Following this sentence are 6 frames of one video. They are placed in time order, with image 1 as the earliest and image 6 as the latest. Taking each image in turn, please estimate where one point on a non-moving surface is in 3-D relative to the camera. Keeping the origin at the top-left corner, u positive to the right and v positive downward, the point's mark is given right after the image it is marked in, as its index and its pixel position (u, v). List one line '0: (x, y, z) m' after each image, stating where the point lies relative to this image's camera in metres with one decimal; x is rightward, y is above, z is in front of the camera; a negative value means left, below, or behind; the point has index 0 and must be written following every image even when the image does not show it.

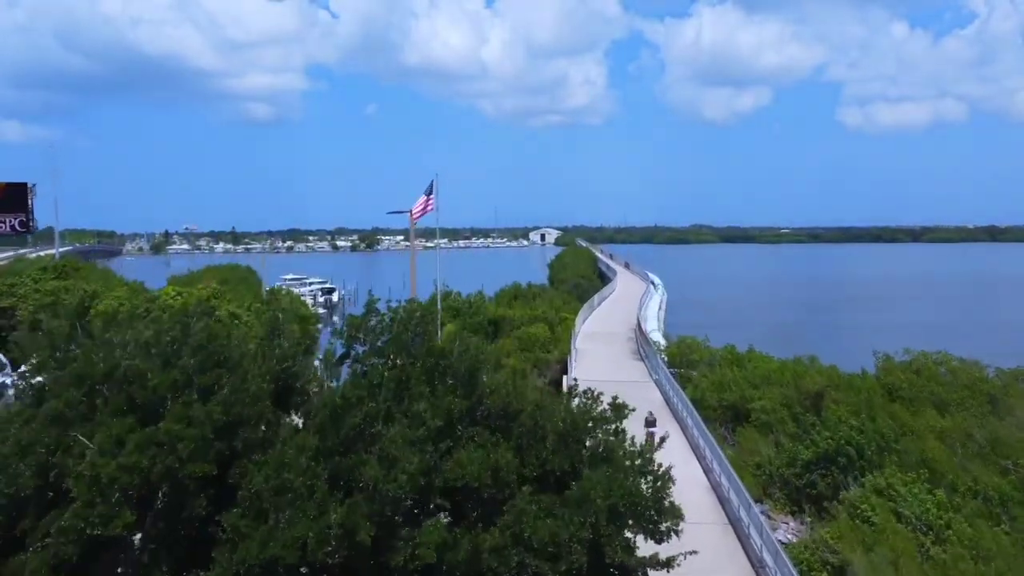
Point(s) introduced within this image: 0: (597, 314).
0: (+2.0, -0.7, +18.3) m
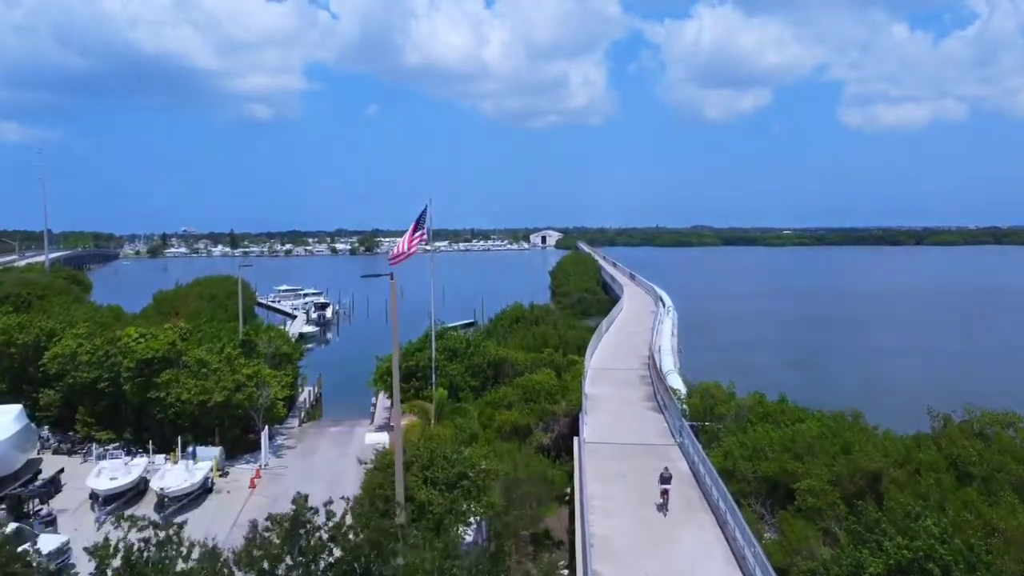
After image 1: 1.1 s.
0: (+2.0, -1.3, +16.9) m
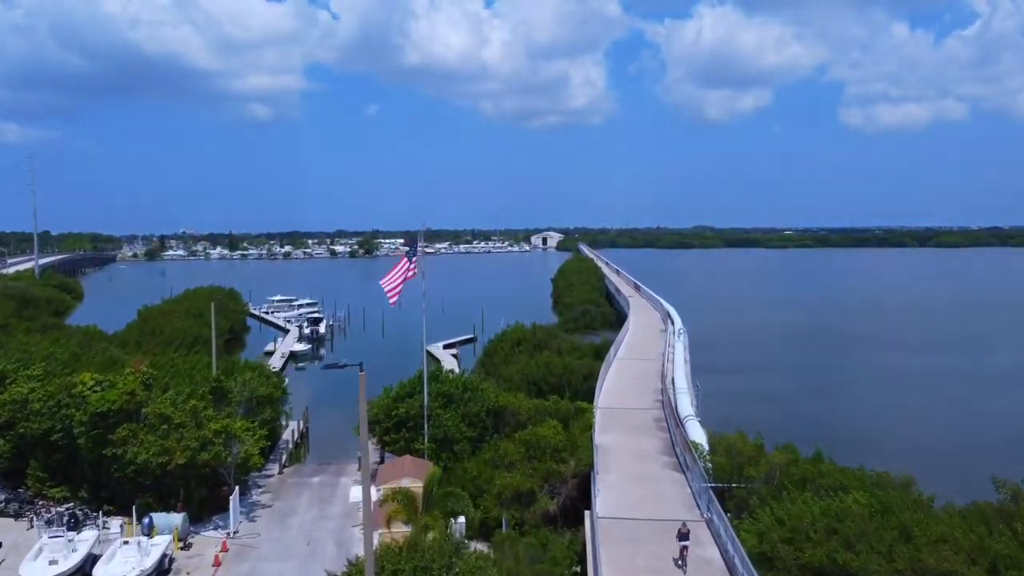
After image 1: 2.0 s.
0: (+2.0, -1.9, +15.7) m
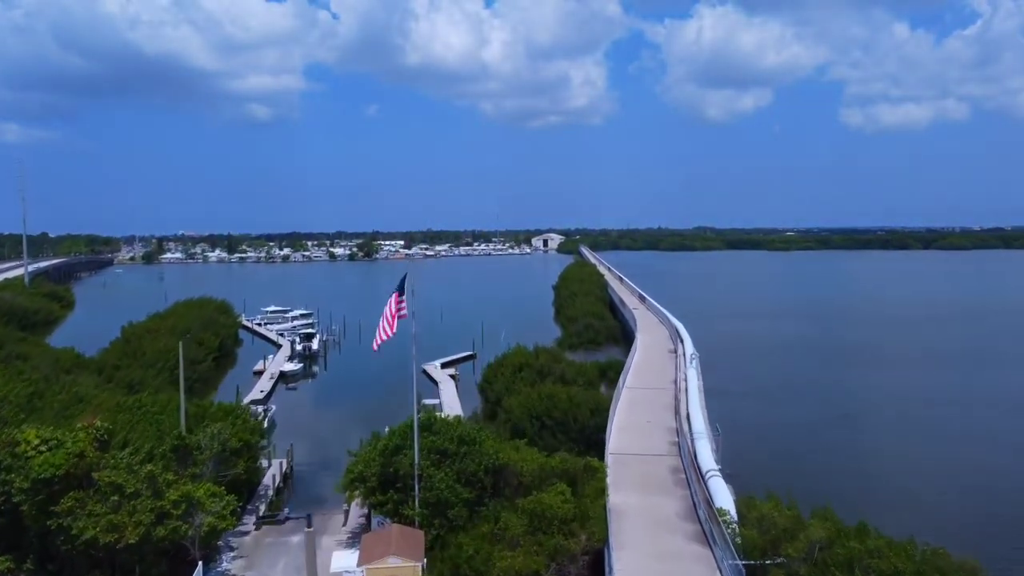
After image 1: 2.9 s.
0: (+2.0, -2.4, +14.4) m
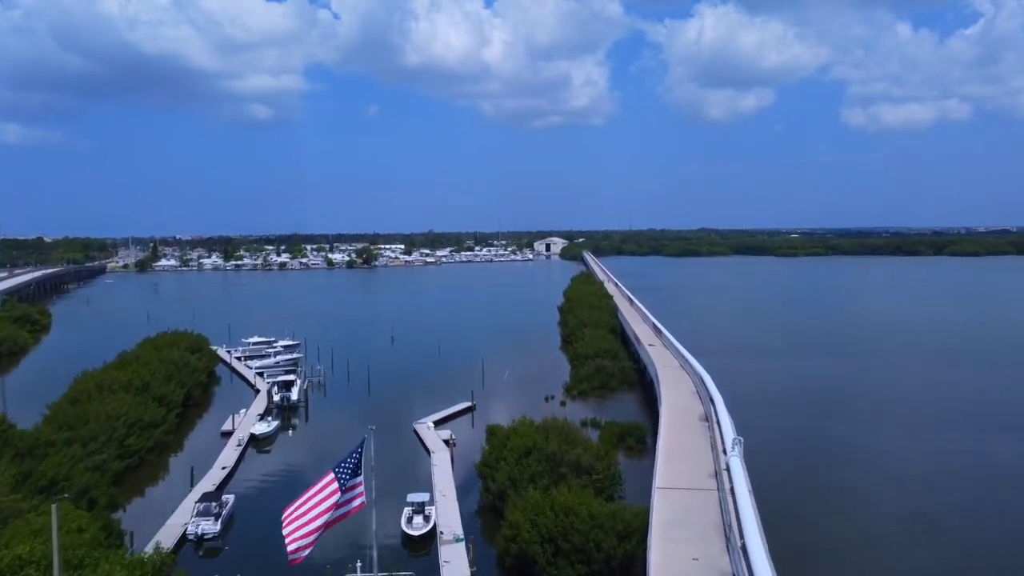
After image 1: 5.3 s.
0: (+2.2, -3.8, +11.2) m
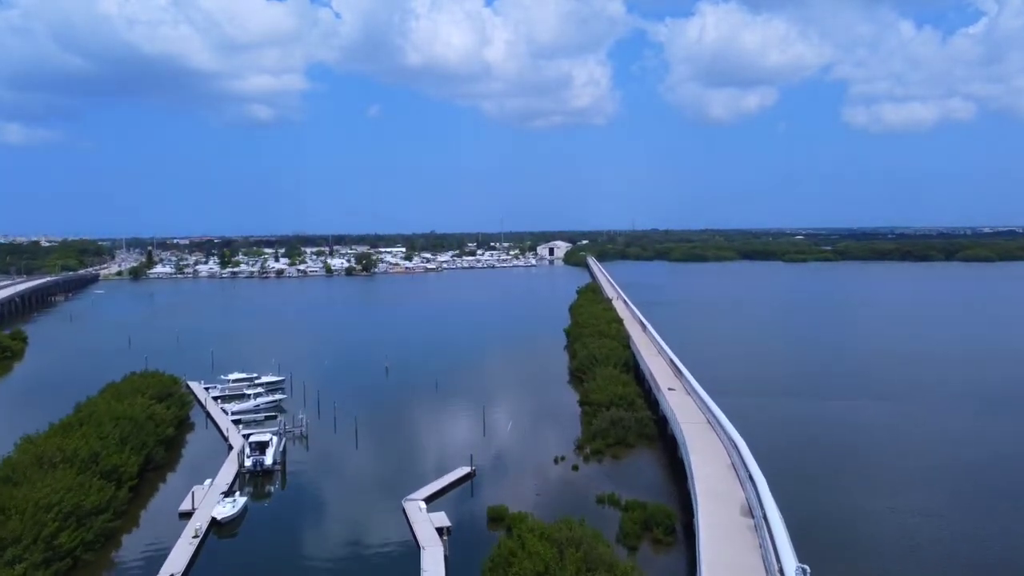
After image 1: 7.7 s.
0: (+2.3, -5.3, +7.9) m
